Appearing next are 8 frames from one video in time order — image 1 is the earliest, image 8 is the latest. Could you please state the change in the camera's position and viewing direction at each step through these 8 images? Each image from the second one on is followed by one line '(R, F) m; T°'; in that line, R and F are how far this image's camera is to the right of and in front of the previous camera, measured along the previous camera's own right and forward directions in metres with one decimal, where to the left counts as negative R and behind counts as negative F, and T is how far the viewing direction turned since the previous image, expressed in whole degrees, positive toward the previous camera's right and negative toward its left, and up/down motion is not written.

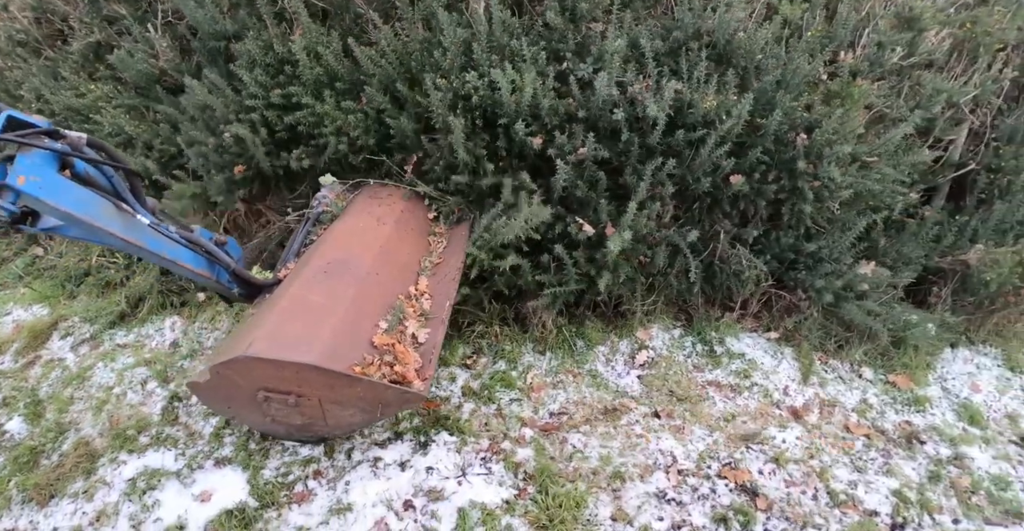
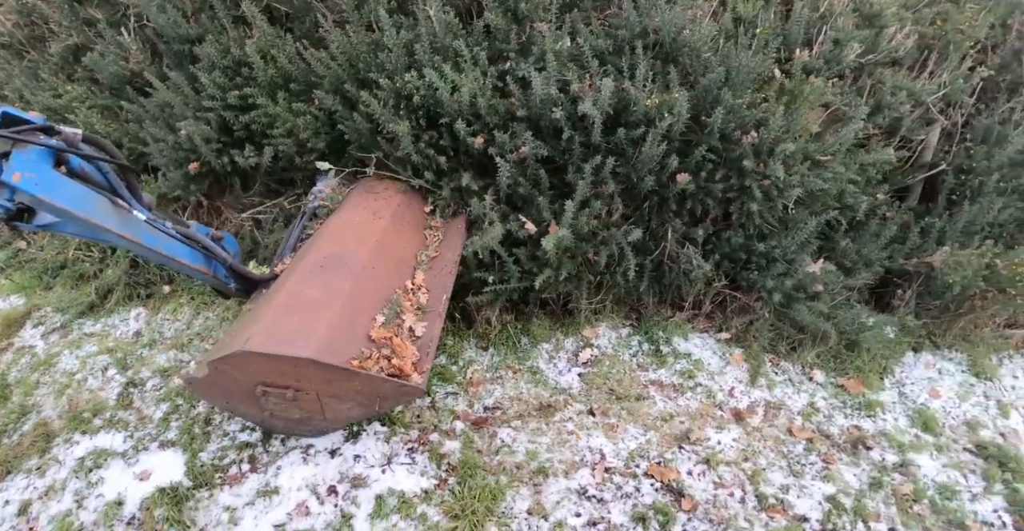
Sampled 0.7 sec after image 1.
(+0.5, 0.0) m; -3°
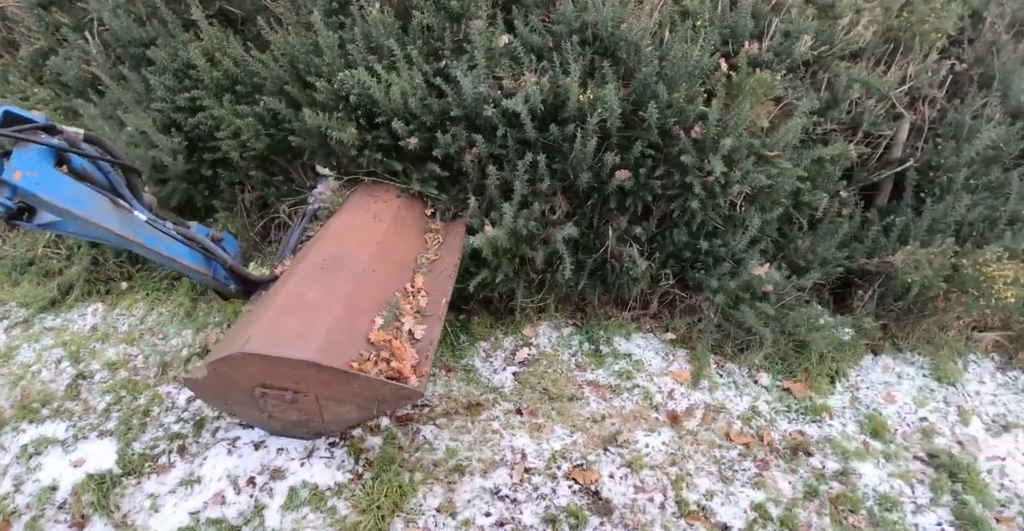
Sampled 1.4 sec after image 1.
(+0.5, 0.0) m; -3°
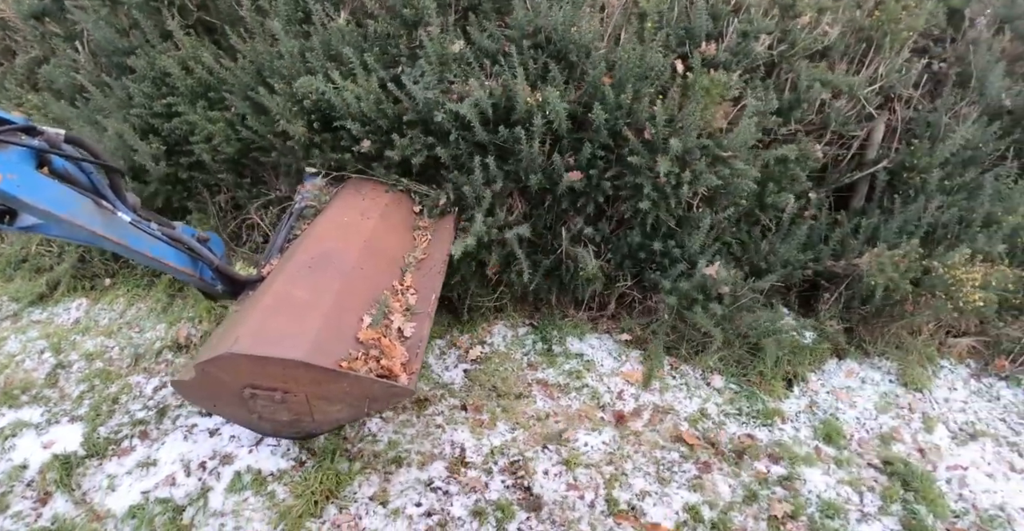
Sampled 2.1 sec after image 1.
(+0.5, 0.0) m; -3°
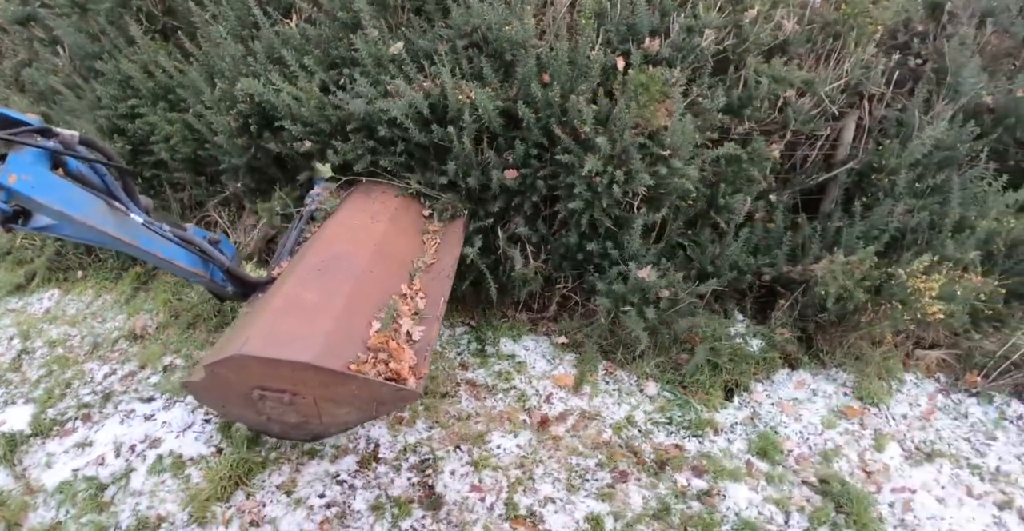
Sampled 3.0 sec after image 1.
(+0.6, +0.1) m; -5°
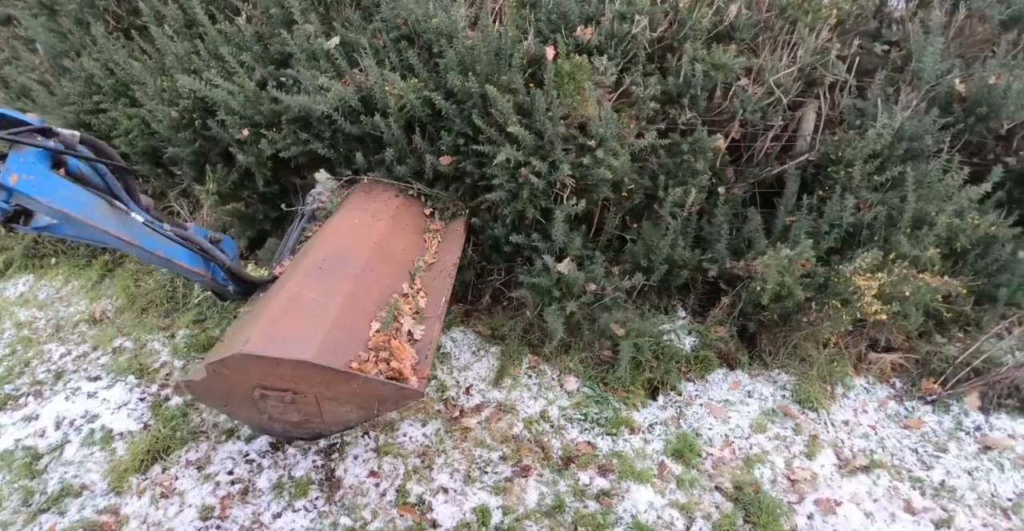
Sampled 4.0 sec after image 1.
(+0.7, +0.1) m; -5°
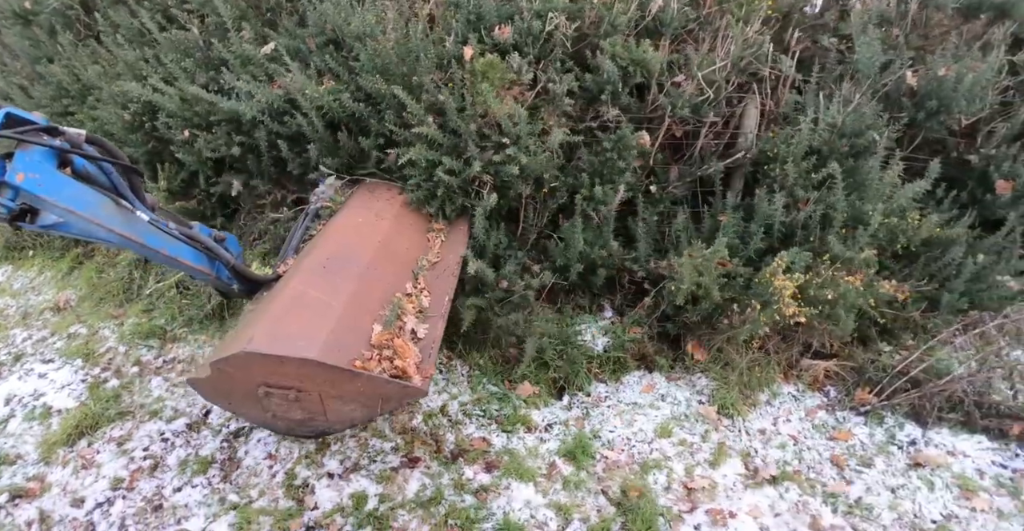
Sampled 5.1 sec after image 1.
(+0.7, 0.0) m; -5°
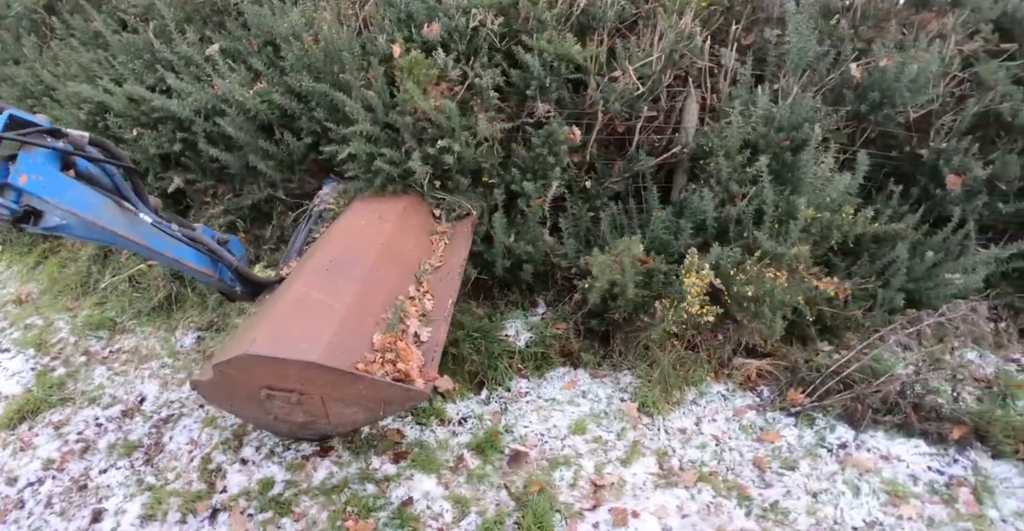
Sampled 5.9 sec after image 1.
(+0.5, 0.0) m; -3°
